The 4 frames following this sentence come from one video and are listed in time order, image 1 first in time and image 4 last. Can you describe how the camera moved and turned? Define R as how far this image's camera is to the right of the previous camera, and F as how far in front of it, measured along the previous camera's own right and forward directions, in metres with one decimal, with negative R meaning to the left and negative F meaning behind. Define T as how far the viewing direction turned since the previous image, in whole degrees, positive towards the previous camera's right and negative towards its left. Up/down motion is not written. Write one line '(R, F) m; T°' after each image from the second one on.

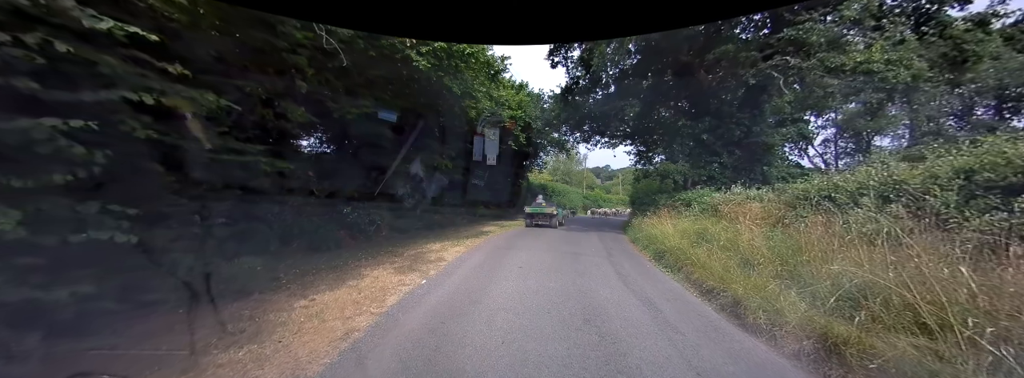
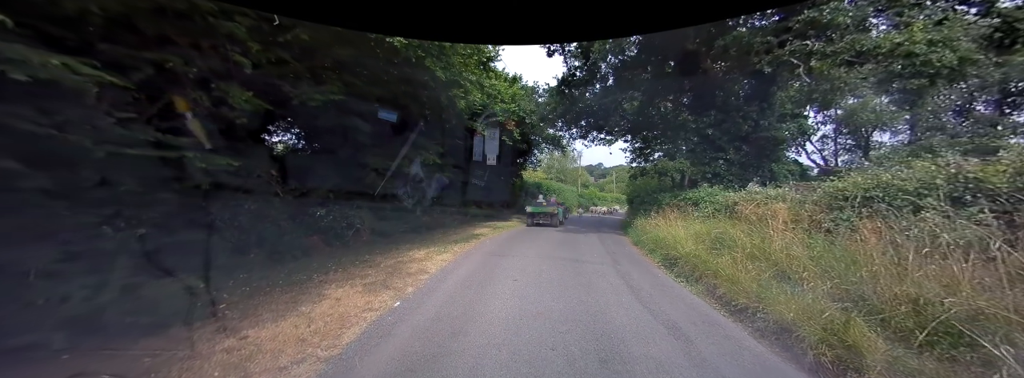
(0.0, +1.0) m; +1°
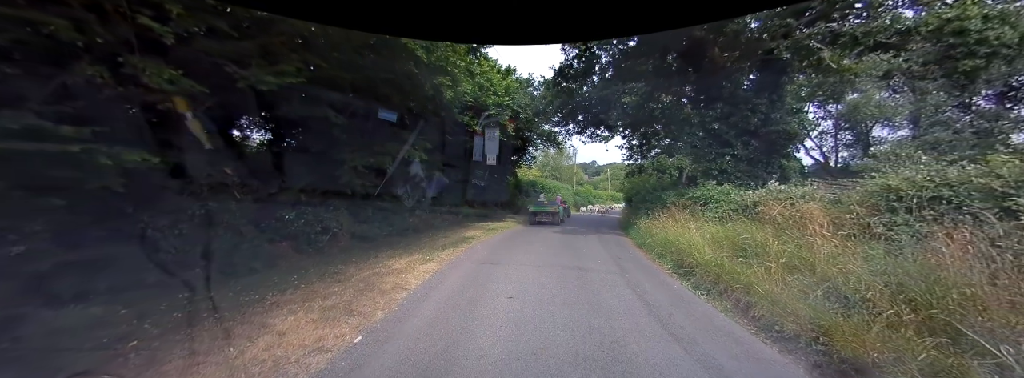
(0.0, +1.0) m; +1°
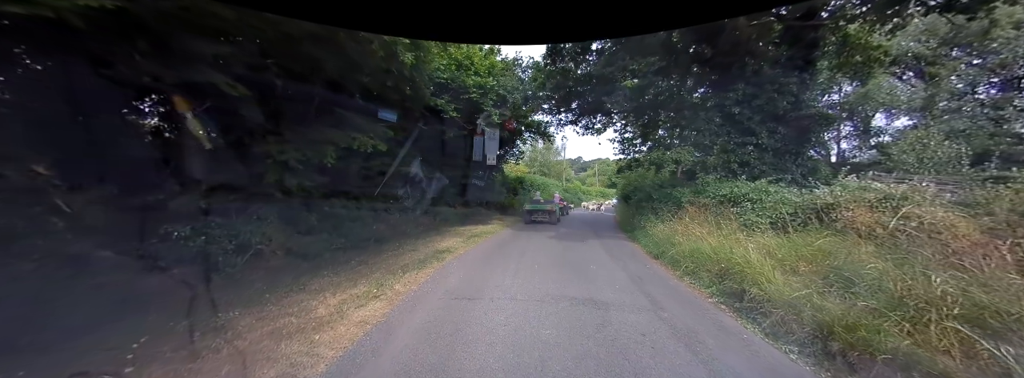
(0.0, +2.2) m; +3°
